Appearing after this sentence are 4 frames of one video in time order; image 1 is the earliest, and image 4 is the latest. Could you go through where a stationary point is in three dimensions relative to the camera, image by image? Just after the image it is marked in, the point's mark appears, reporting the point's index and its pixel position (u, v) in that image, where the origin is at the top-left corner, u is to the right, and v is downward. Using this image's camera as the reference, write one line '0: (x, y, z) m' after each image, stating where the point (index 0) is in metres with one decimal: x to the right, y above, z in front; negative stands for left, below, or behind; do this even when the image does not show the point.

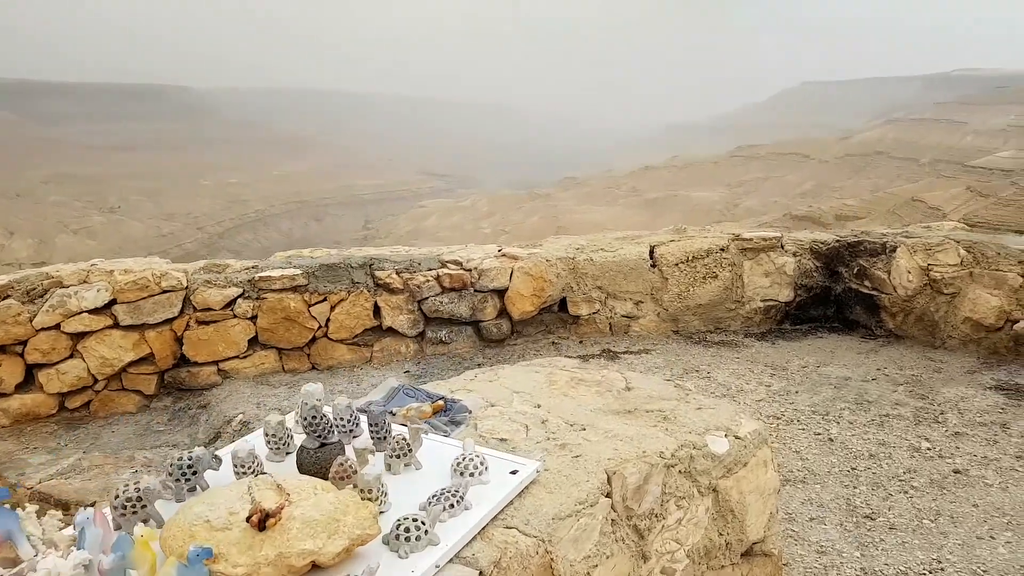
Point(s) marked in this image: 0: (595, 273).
0: (+0.5, +0.1, +5.6) m
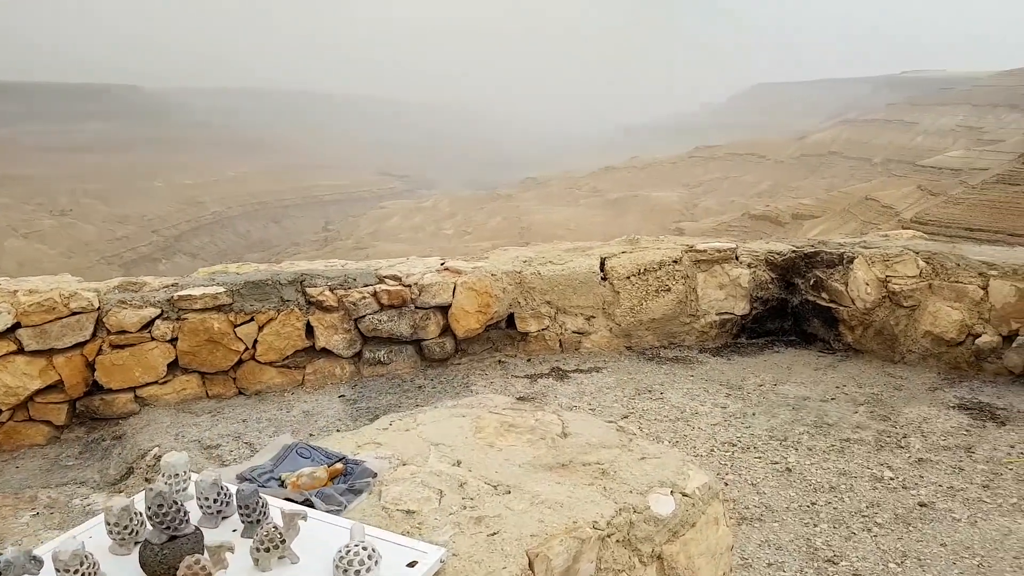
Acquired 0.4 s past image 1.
0: (+0.2, 0.0, +5.4) m
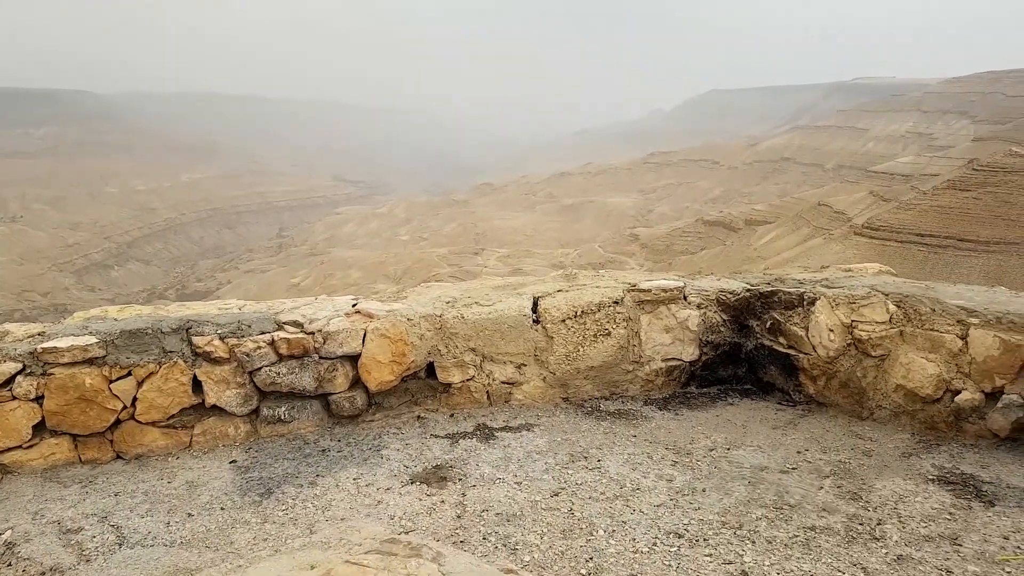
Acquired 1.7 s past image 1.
0: (-0.2, -0.2, +4.7) m
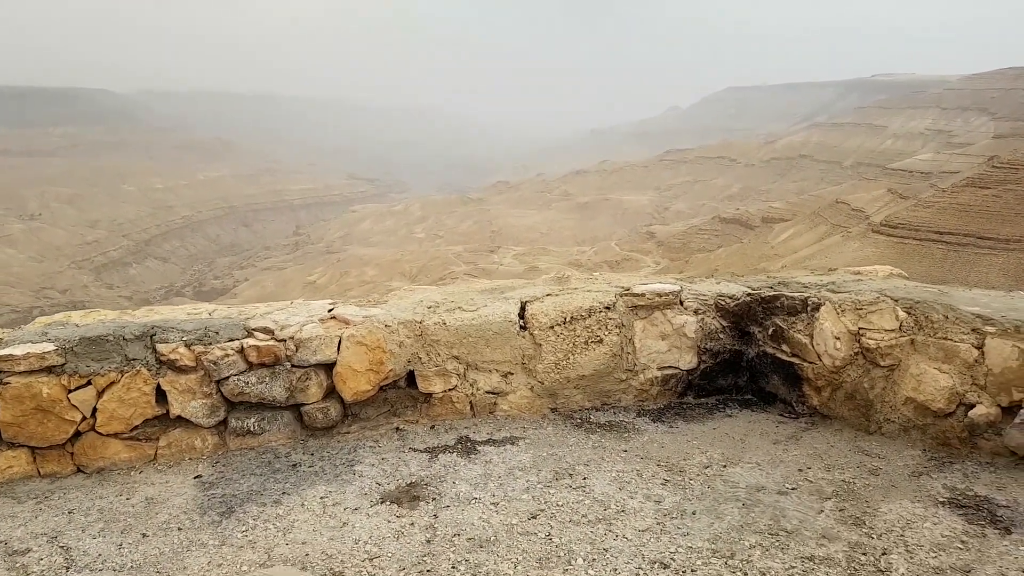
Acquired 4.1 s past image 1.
0: (-0.3, -0.2, +4.5) m
